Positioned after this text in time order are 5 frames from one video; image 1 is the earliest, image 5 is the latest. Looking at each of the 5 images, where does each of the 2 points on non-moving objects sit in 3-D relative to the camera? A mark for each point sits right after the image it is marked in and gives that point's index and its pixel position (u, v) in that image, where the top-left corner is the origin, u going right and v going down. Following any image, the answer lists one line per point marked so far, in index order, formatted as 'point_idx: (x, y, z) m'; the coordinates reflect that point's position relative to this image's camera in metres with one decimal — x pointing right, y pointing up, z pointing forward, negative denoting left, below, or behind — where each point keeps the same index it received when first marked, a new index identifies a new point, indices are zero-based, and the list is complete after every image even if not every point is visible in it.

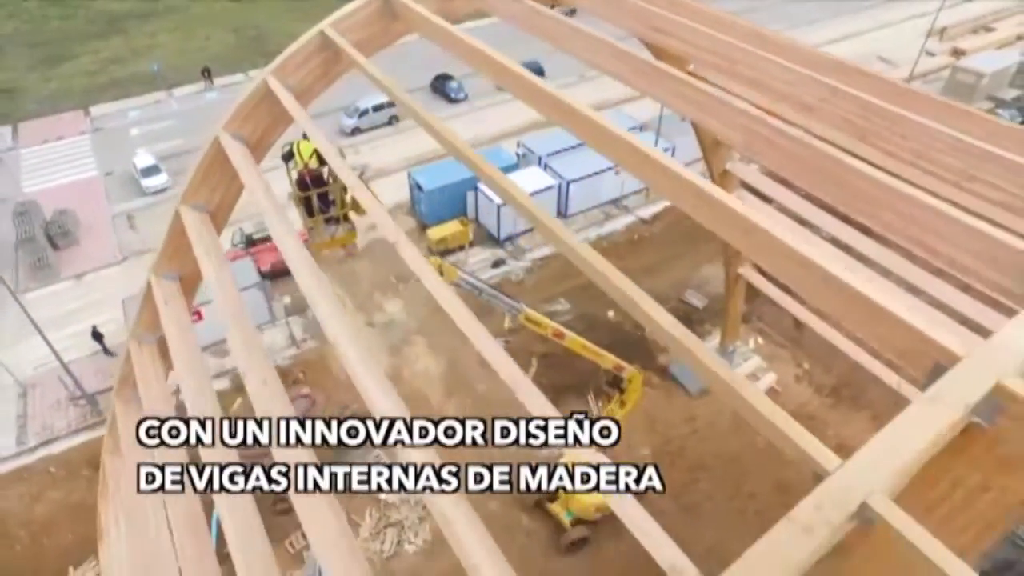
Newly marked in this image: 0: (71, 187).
0: (-11.4, +2.6, +16.4) m
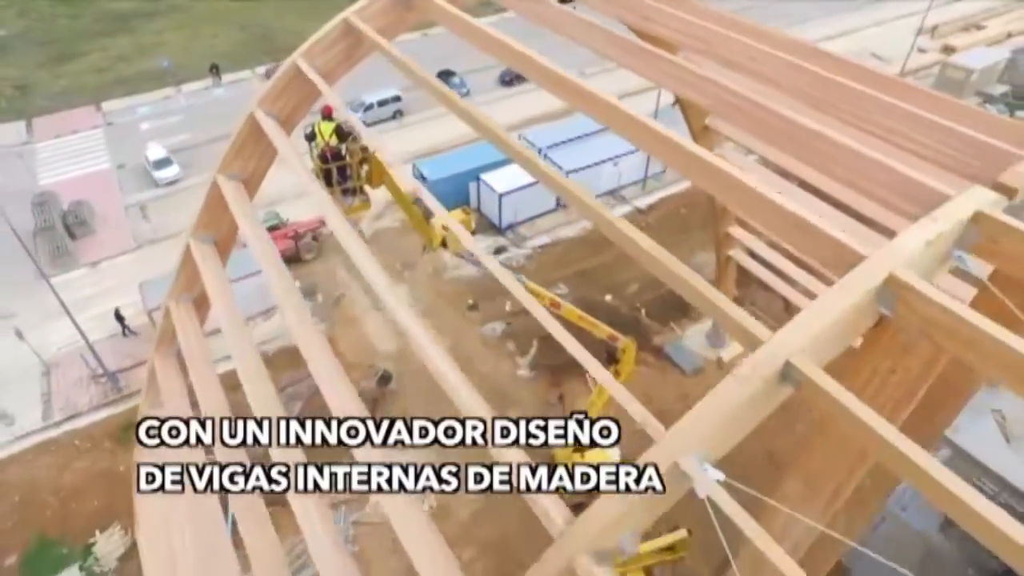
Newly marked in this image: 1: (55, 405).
0: (-11.3, +2.9, +16.9) m
1: (-8.1, -2.1, +11.3) m
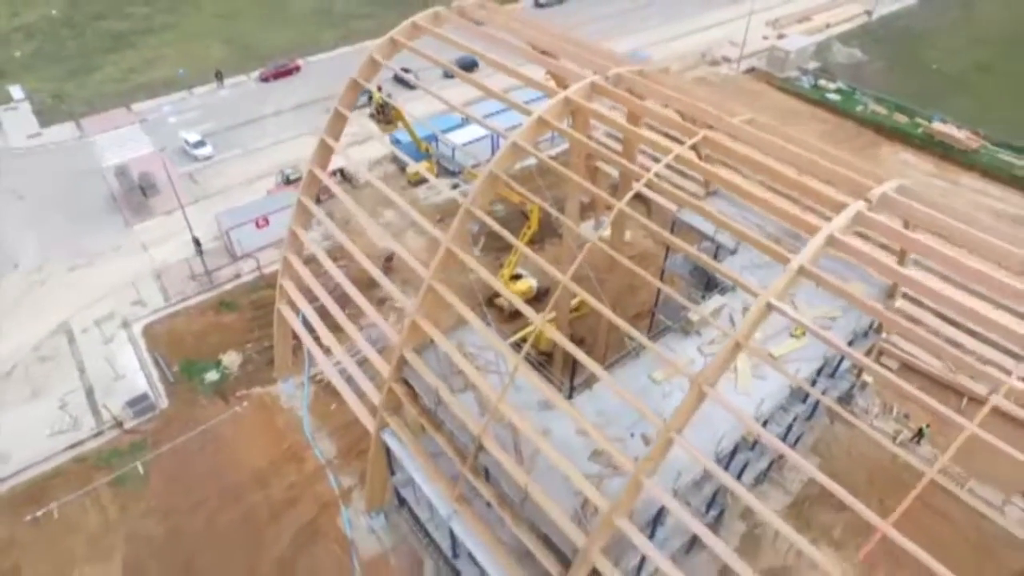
0: (-13.2, +4.6, +22.6) m
1: (-9.2, -0.1, +17.2) m
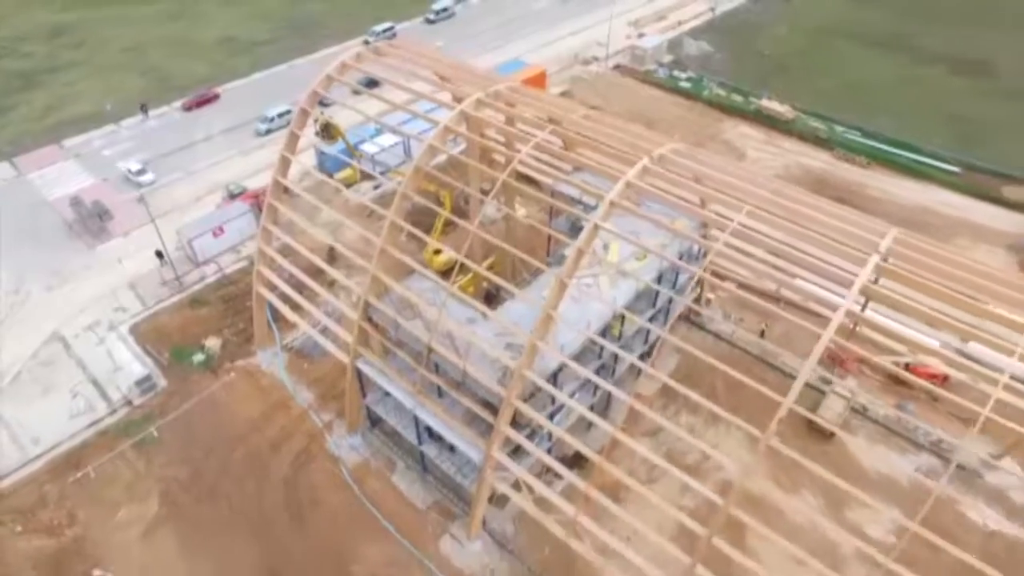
0: (-16.7, +3.9, +25.0) m
1: (-11.6, -0.3, +20.2) m
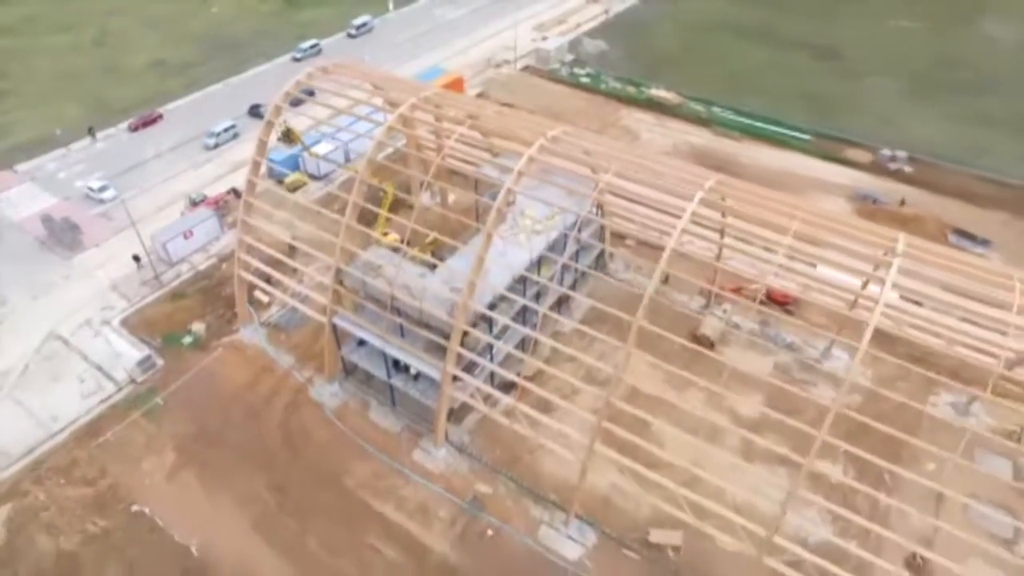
0: (-19.7, +3.4, +27.2) m
1: (-13.7, -0.3, +23.0) m
